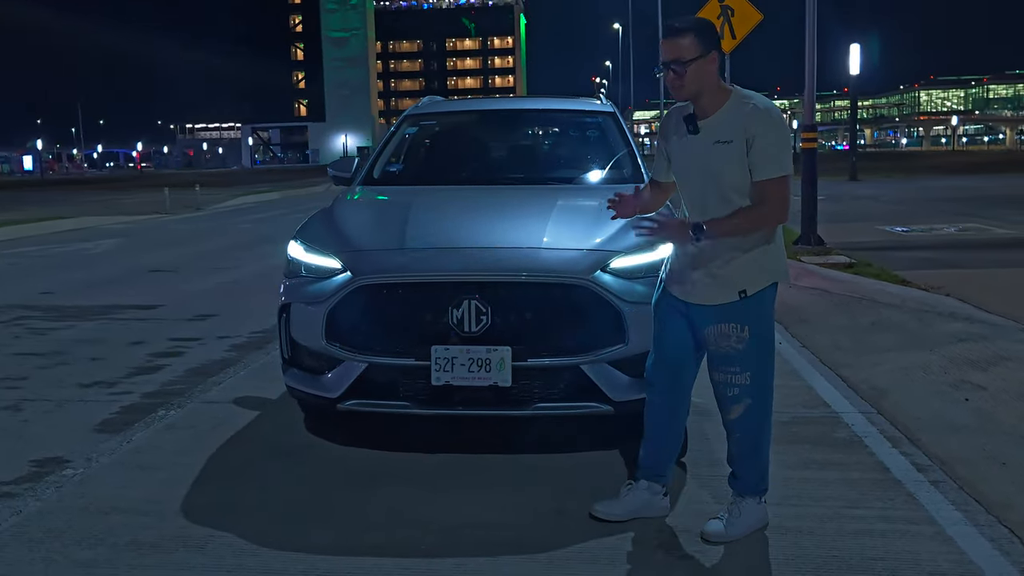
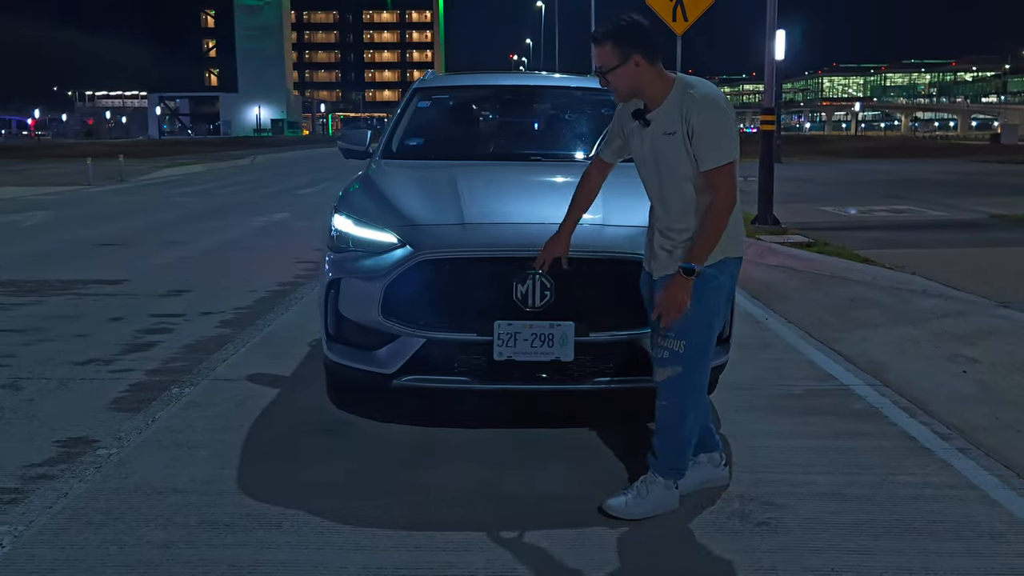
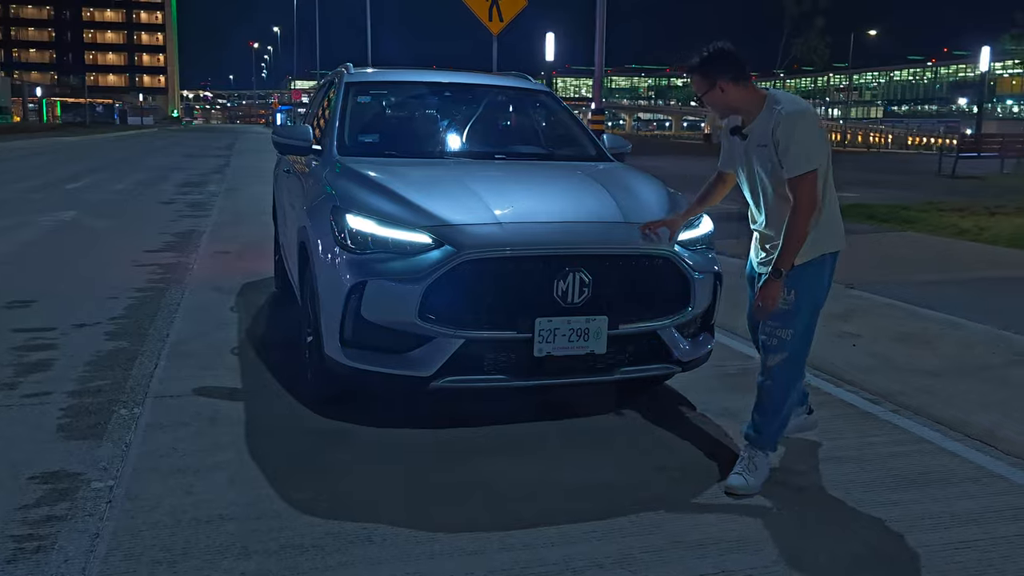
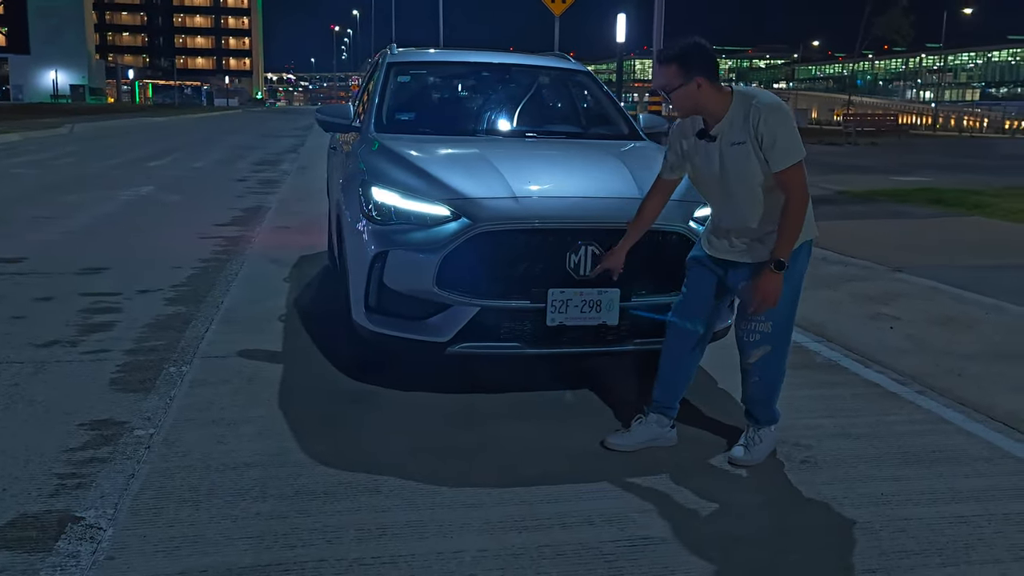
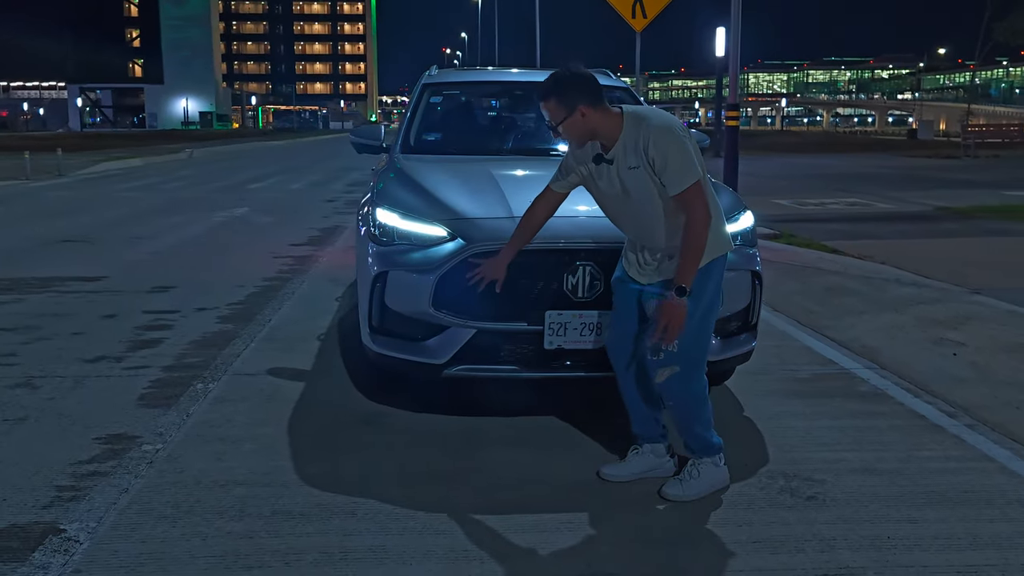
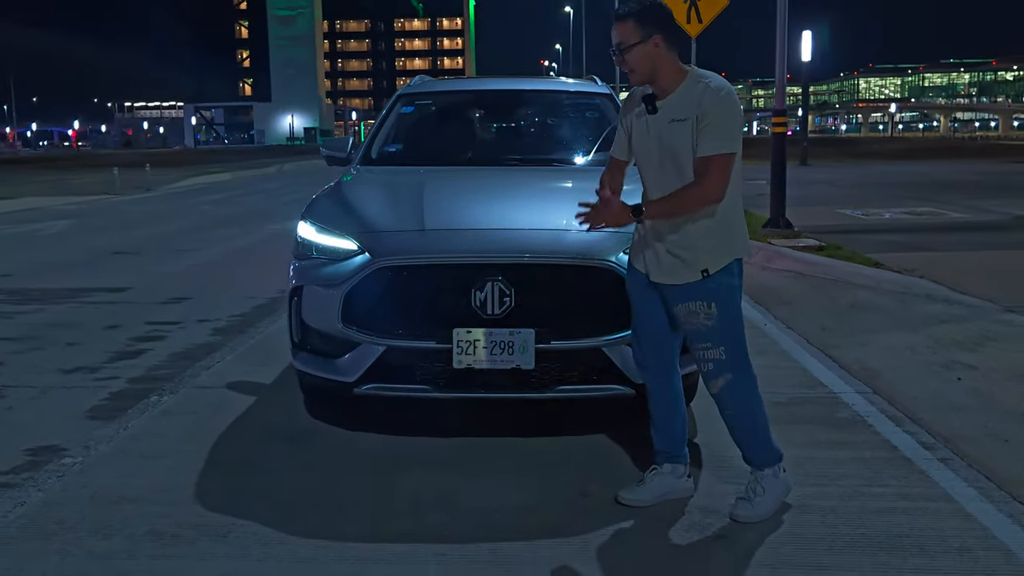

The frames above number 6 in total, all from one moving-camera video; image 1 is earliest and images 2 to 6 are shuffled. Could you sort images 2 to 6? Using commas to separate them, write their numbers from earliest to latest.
6, 2, 5, 4, 3
